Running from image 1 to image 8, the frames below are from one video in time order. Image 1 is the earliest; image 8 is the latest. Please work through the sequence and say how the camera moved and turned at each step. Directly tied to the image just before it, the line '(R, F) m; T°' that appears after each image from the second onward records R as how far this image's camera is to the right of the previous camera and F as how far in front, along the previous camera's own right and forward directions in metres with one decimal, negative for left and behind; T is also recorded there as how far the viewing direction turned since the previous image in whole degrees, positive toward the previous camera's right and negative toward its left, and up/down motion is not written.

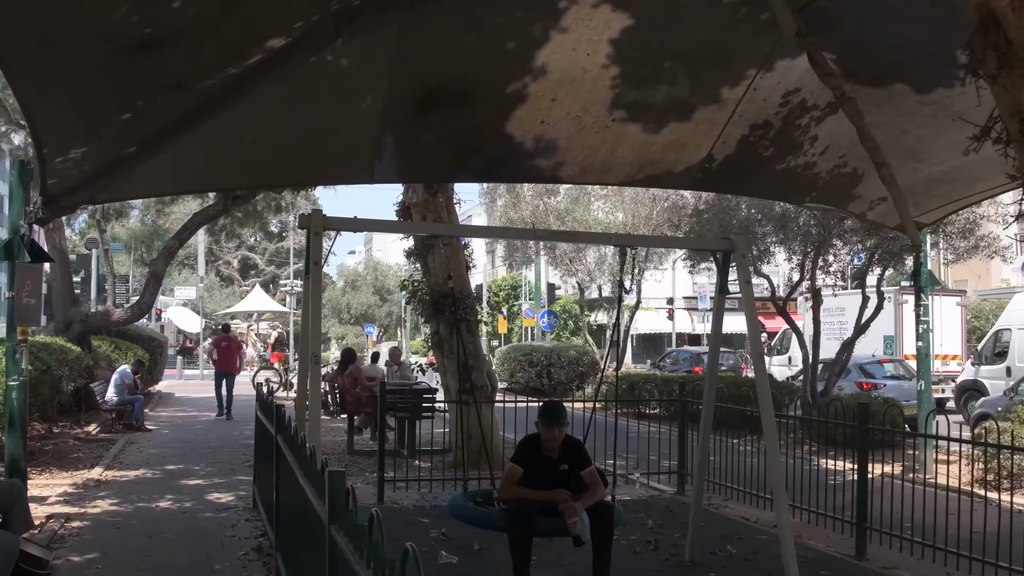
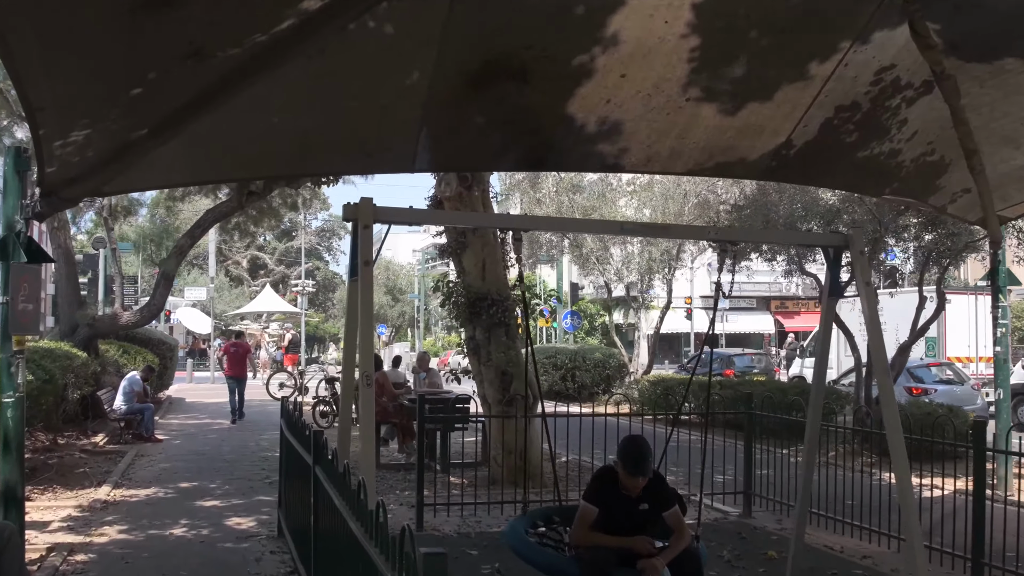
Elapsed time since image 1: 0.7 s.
(-0.2, +0.8) m; 0°
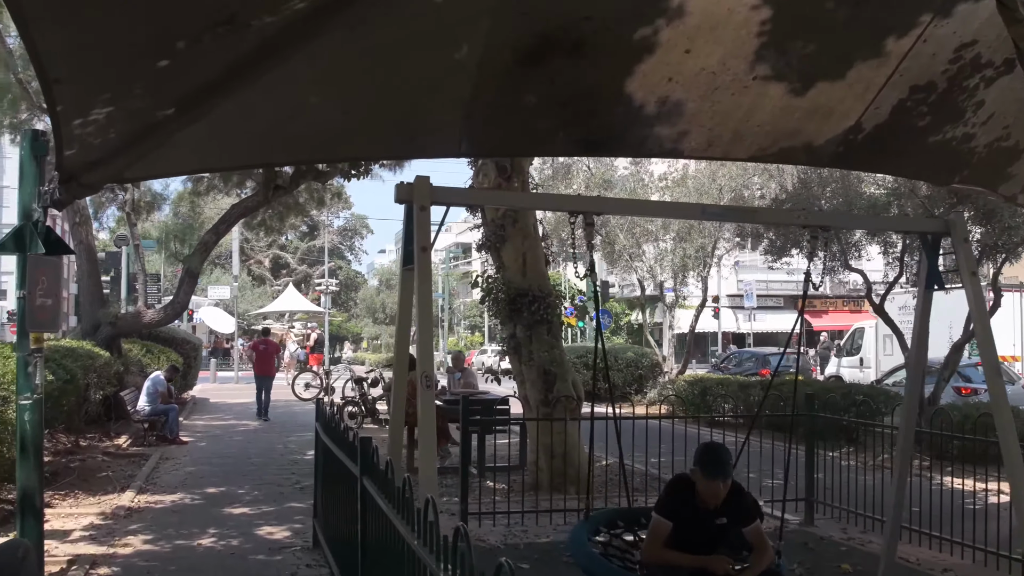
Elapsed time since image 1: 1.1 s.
(-0.1, +0.4) m; -1°
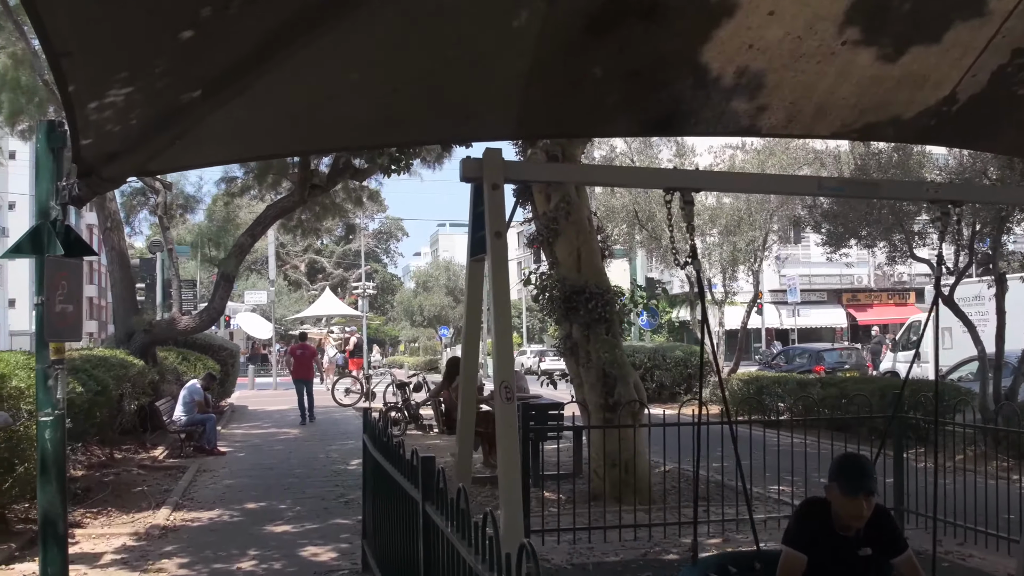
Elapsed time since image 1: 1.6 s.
(-0.1, +0.5) m; -2°
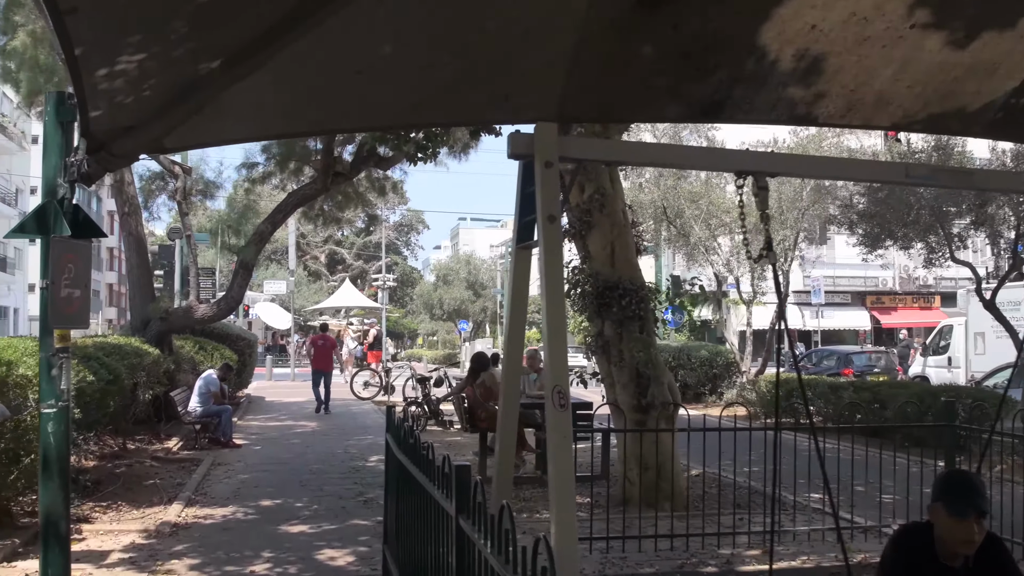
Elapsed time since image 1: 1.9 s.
(-0.1, +0.3) m; -1°
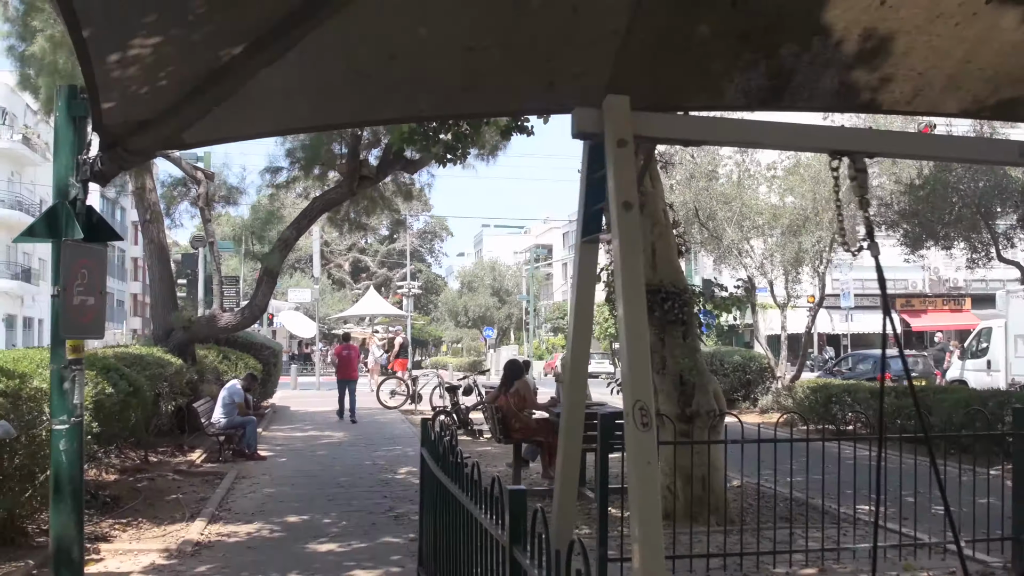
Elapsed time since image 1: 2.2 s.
(-0.1, +0.3) m; -1°
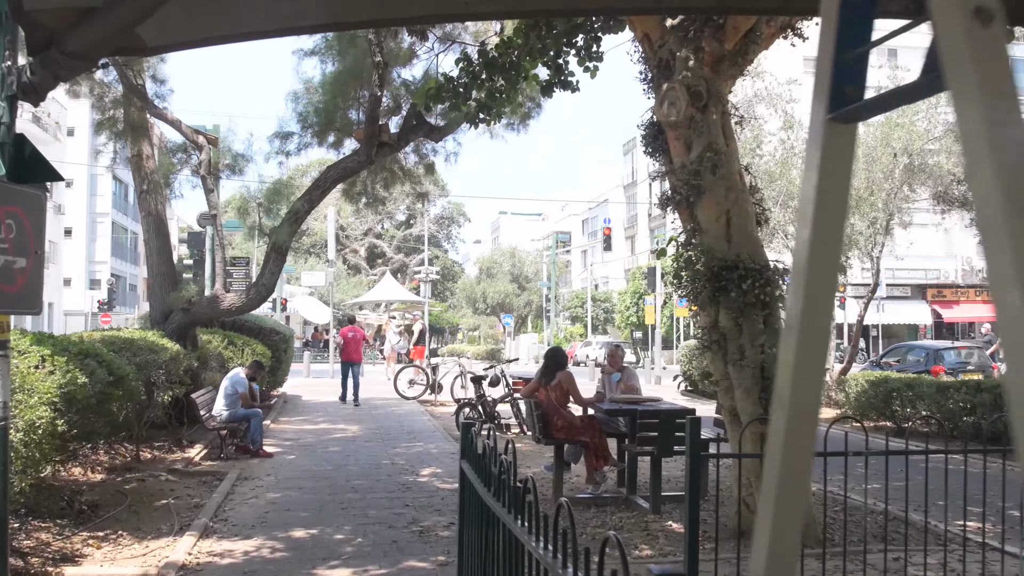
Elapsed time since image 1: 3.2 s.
(-0.2, +1.2) m; -1°
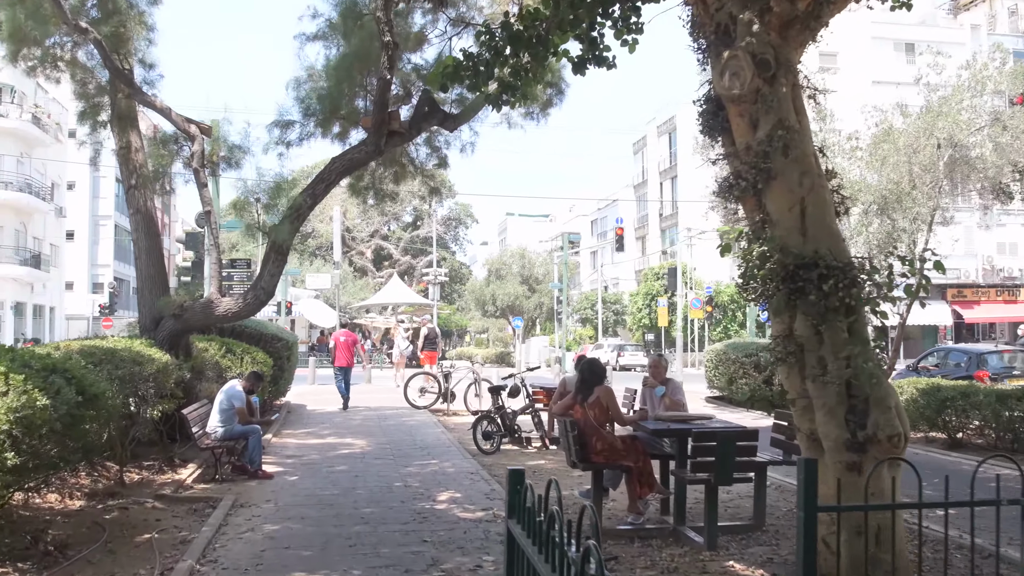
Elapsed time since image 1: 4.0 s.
(-0.1, +0.9) m; 0°
